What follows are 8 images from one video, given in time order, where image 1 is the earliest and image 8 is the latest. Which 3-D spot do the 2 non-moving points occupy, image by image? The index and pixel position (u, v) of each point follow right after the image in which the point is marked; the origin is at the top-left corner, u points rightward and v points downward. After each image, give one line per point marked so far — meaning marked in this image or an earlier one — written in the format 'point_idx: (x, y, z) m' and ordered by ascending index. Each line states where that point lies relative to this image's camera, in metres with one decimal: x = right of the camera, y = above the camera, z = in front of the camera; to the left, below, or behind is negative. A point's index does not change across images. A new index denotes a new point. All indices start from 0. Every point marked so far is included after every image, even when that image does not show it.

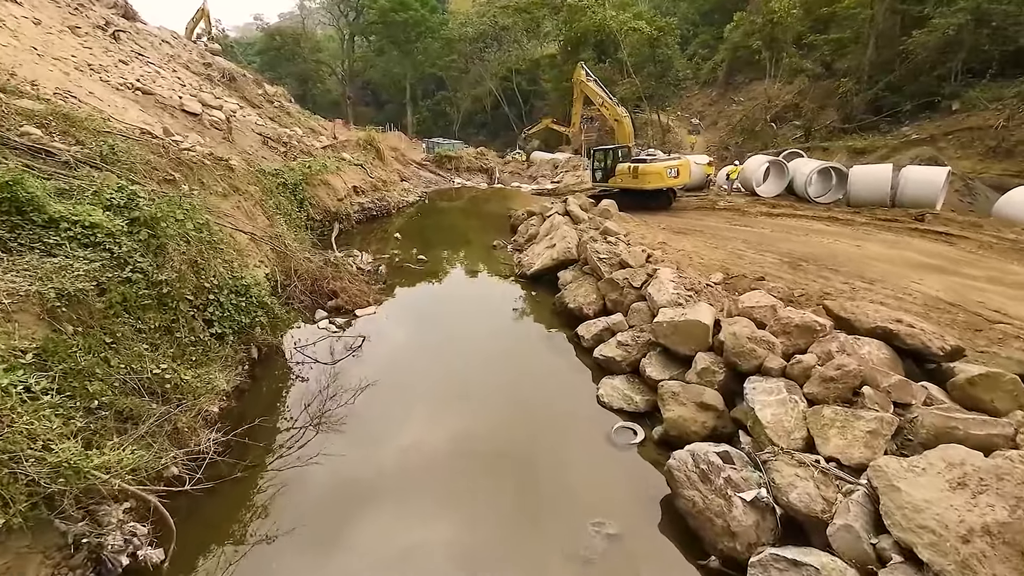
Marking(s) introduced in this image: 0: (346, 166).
0: (-6.0, +4.3, +17.7) m
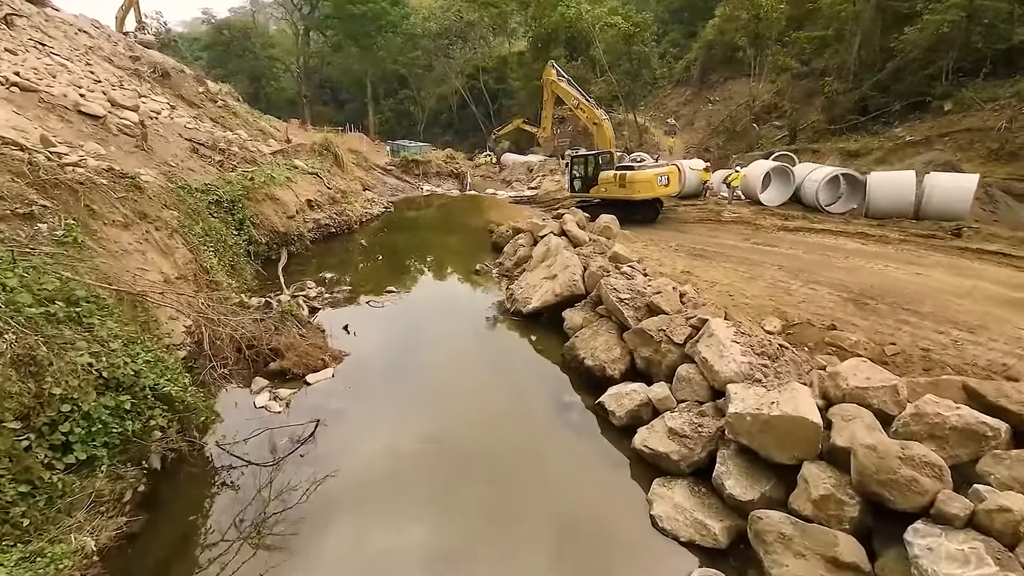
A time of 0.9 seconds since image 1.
0: (-6.6, +3.4, +15.2) m
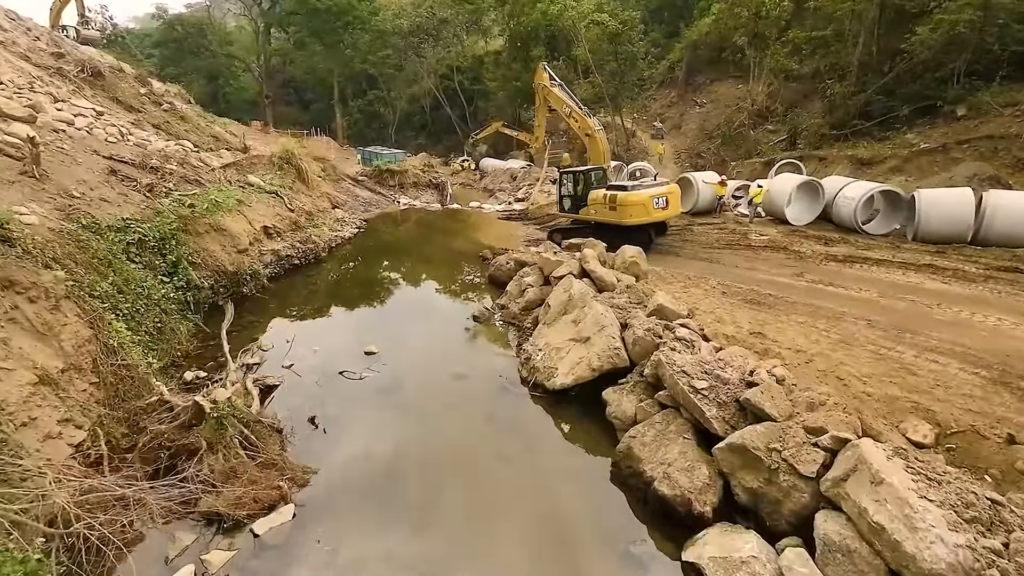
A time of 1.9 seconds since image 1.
0: (-6.7, +2.3, +12.8) m
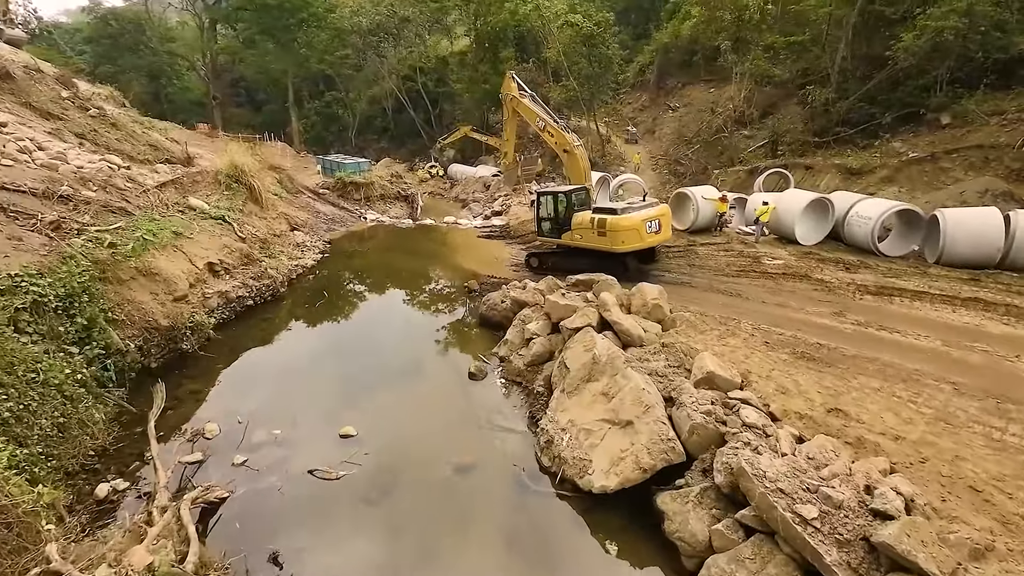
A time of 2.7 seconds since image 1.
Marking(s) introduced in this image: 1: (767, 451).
0: (-7.0, +1.3, +10.8) m
1: (+2.5, -1.6, +4.8) m
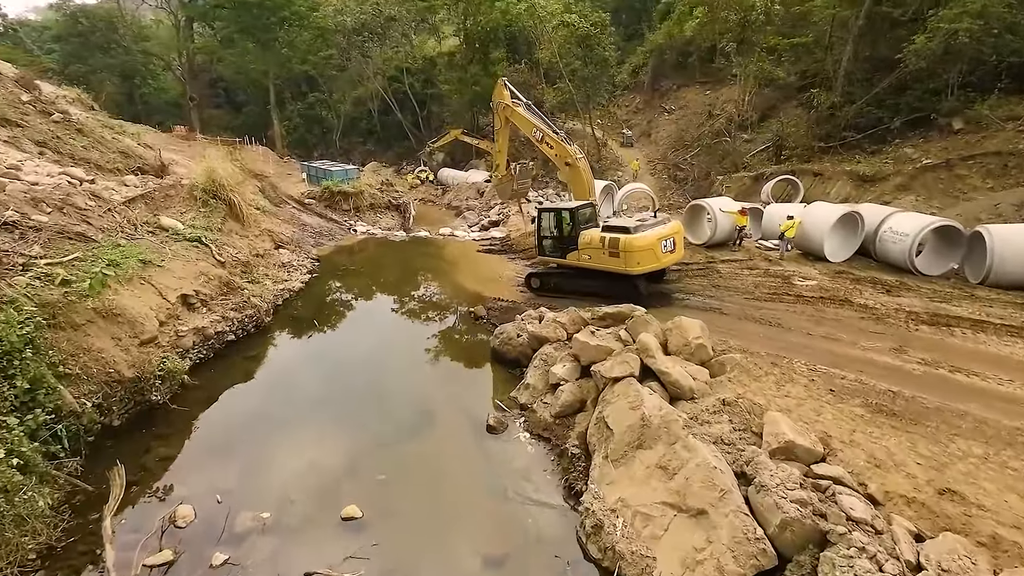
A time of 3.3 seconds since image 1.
0: (-6.7, +0.6, +9.5) m
1: (+2.9, -2.1, +3.8) m
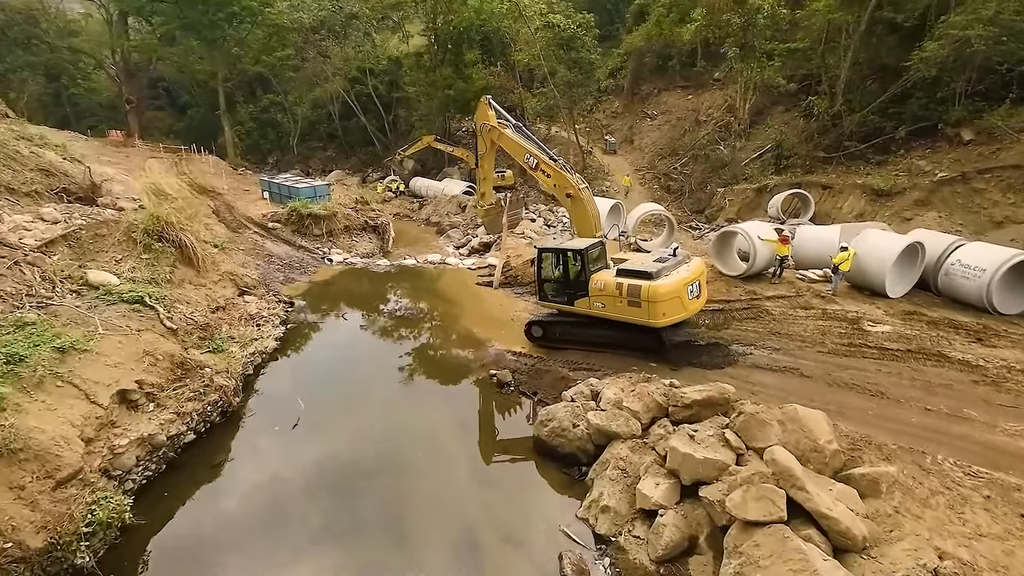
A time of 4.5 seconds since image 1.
0: (-6.0, -0.6, +7.1) m
1: (+4.1, -3.1, +2.2) m
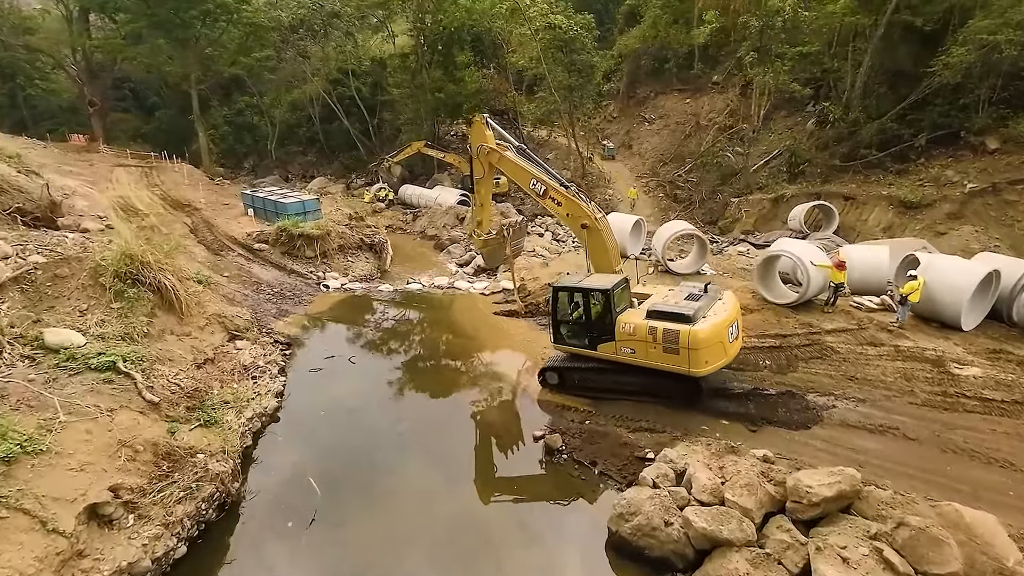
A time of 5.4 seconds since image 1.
0: (-5.2, -1.5, +5.6) m
1: (+5.2, -3.8, +1.1) m
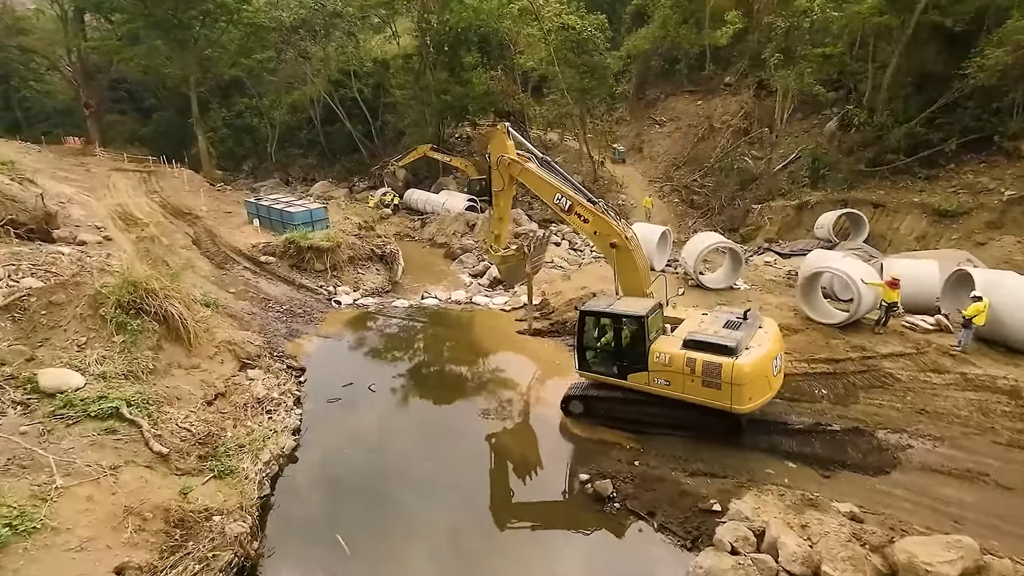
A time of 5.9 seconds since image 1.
0: (-4.5, -1.9, +4.9) m
1: (+5.8, -4.2, +0.4) m
